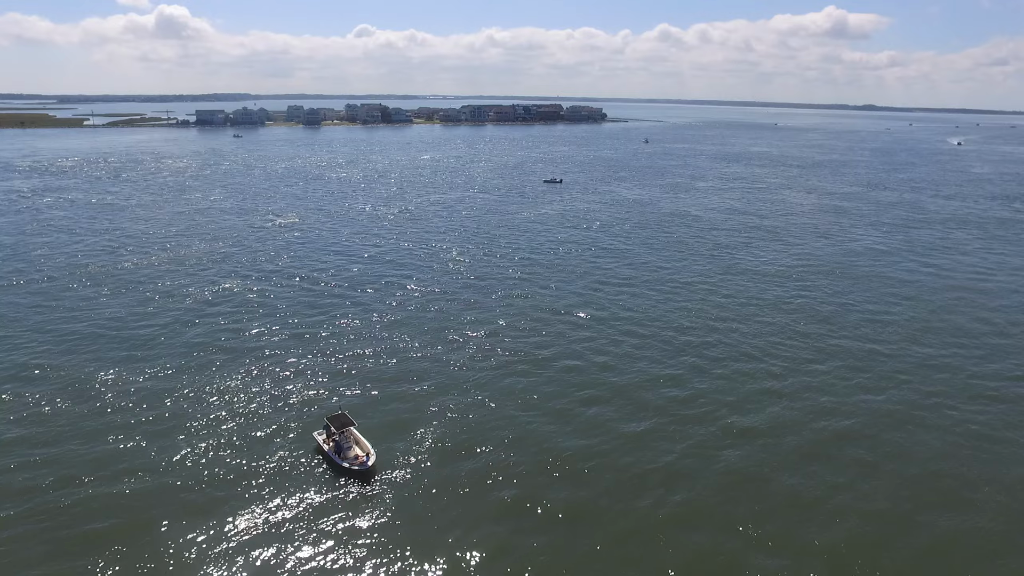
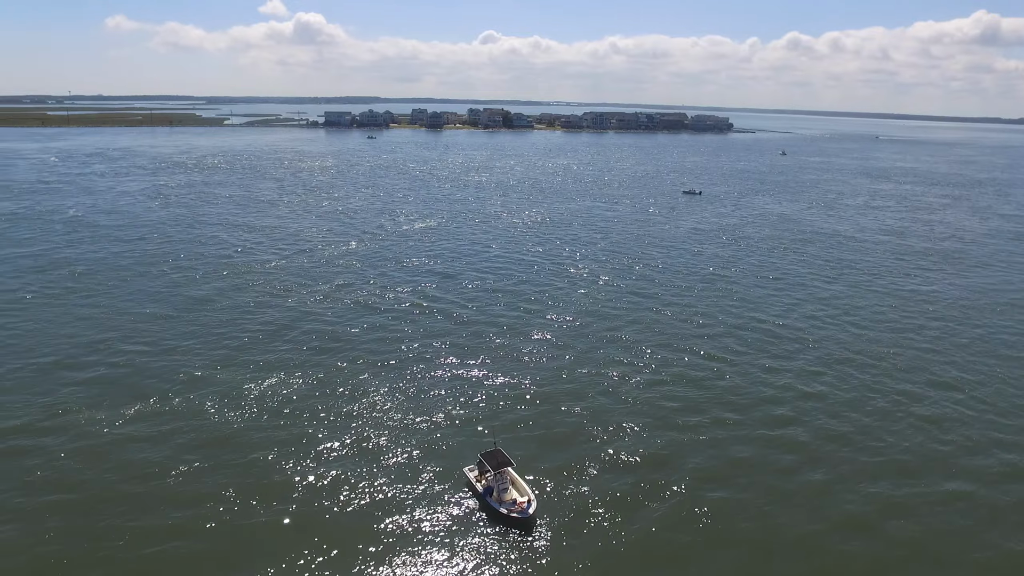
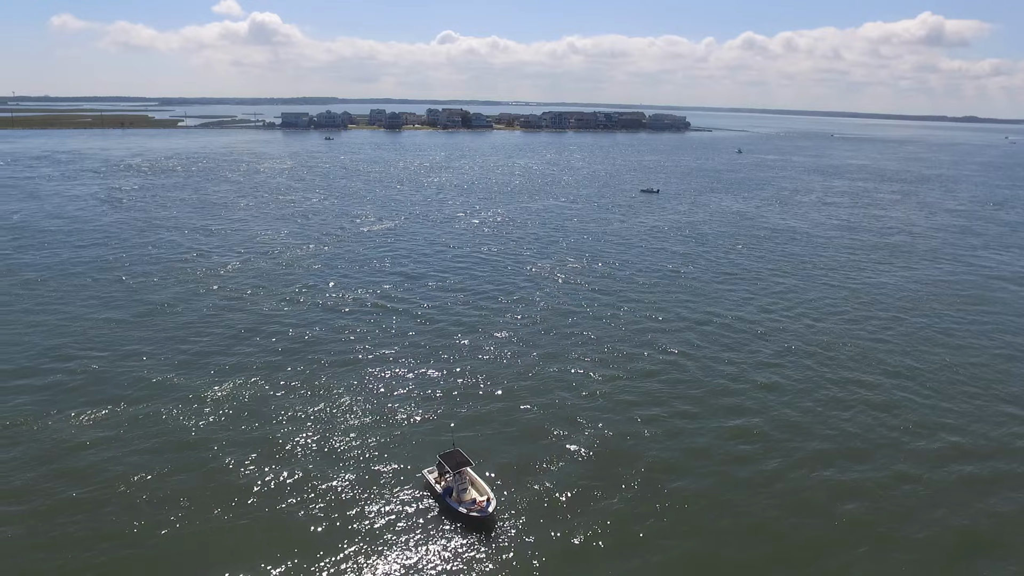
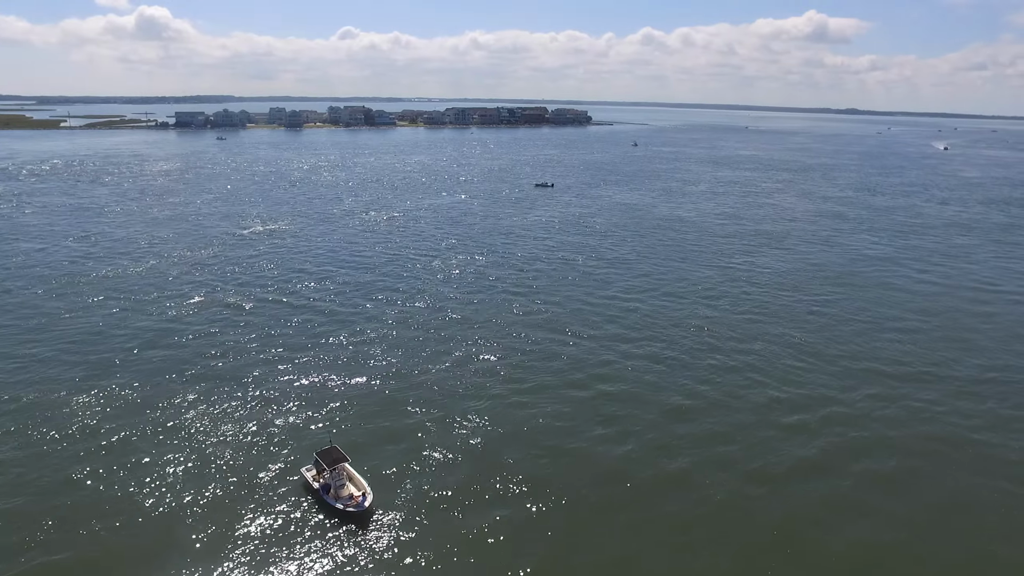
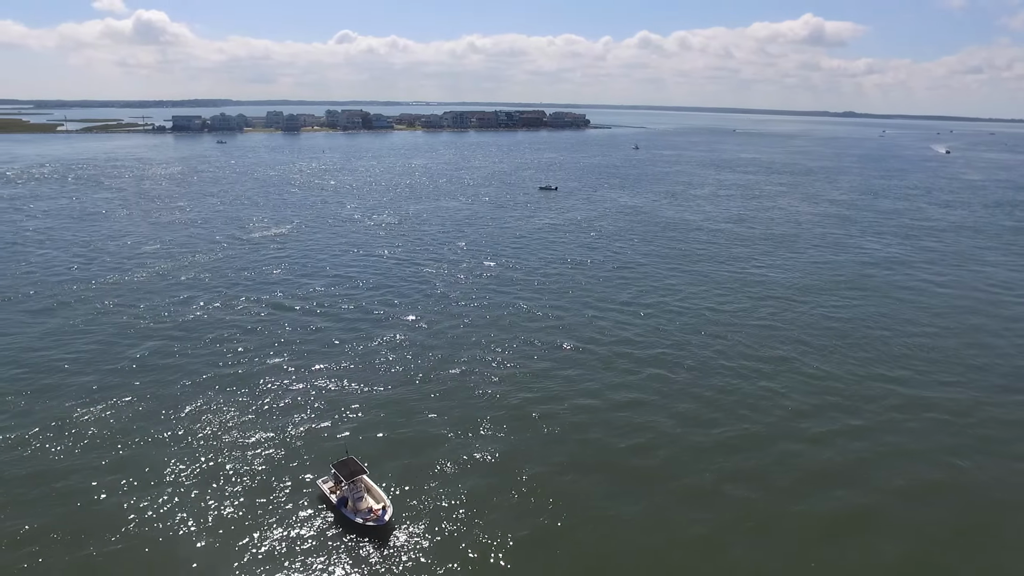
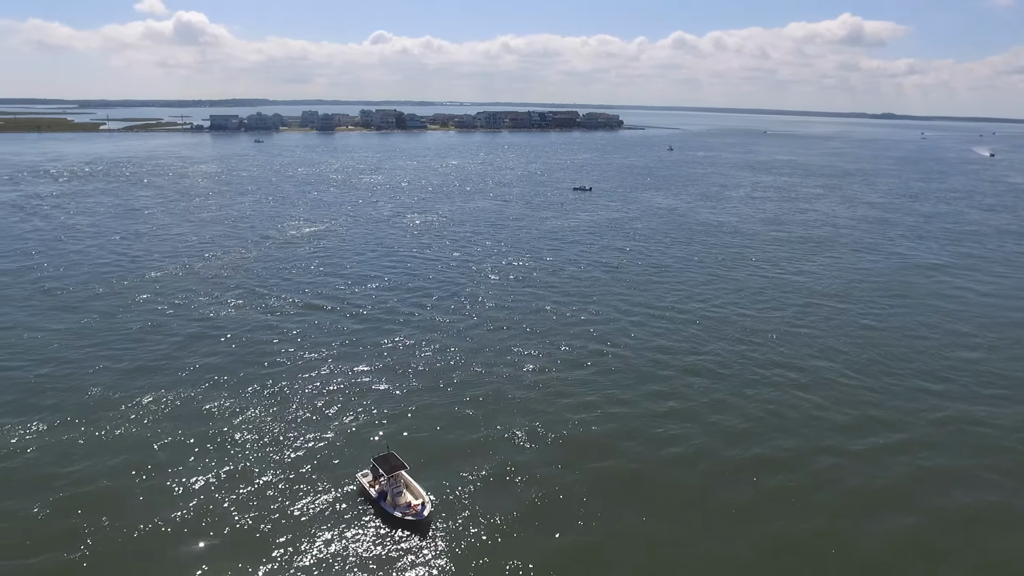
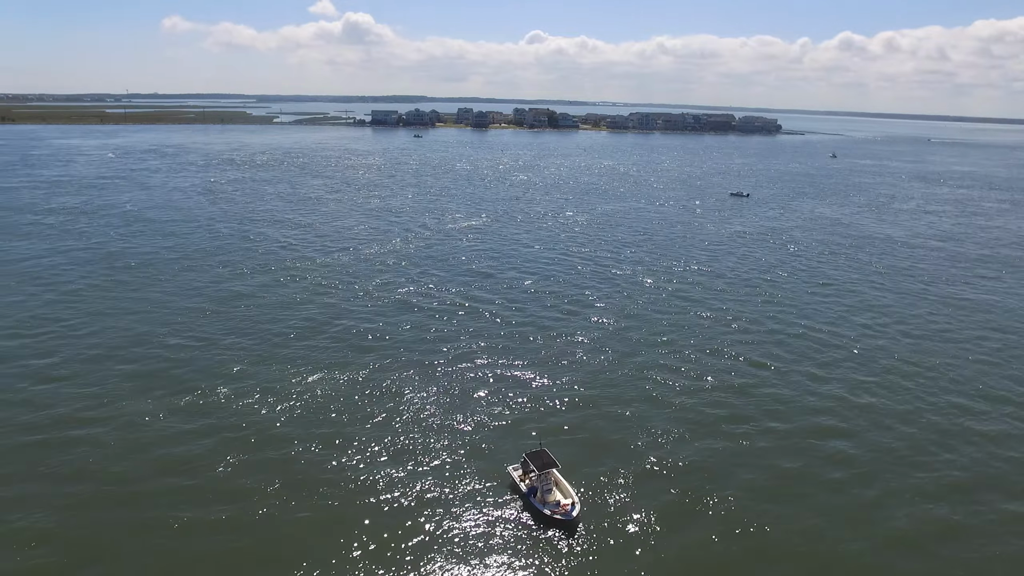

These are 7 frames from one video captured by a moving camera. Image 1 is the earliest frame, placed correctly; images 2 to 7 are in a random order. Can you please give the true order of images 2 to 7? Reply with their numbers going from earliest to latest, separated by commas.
4, 5, 6, 3, 2, 7
